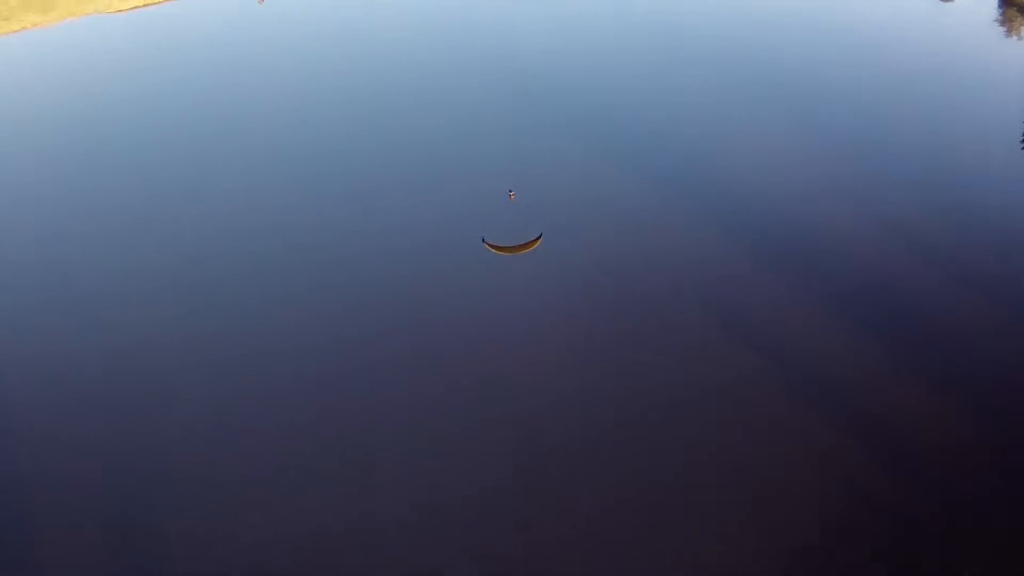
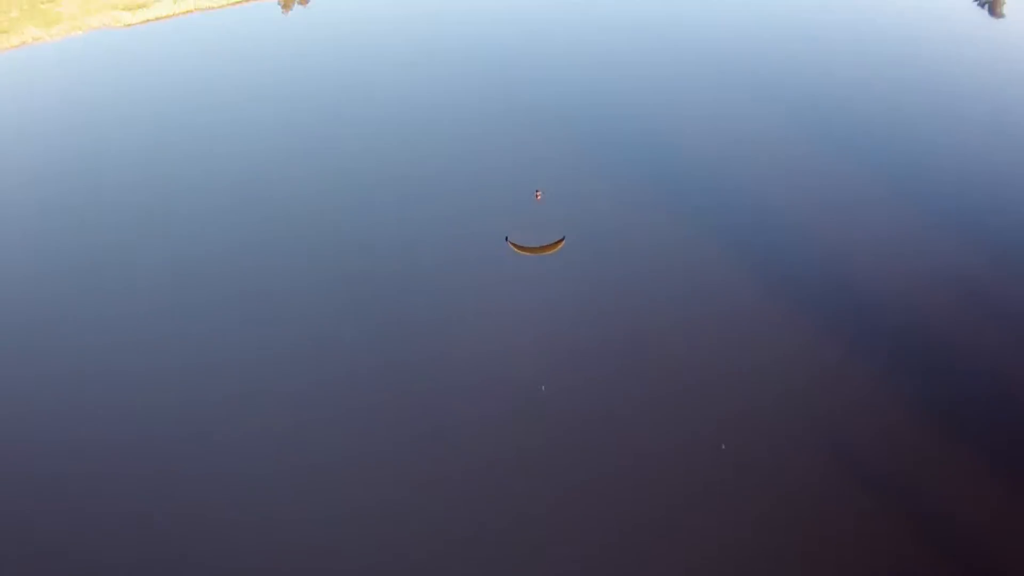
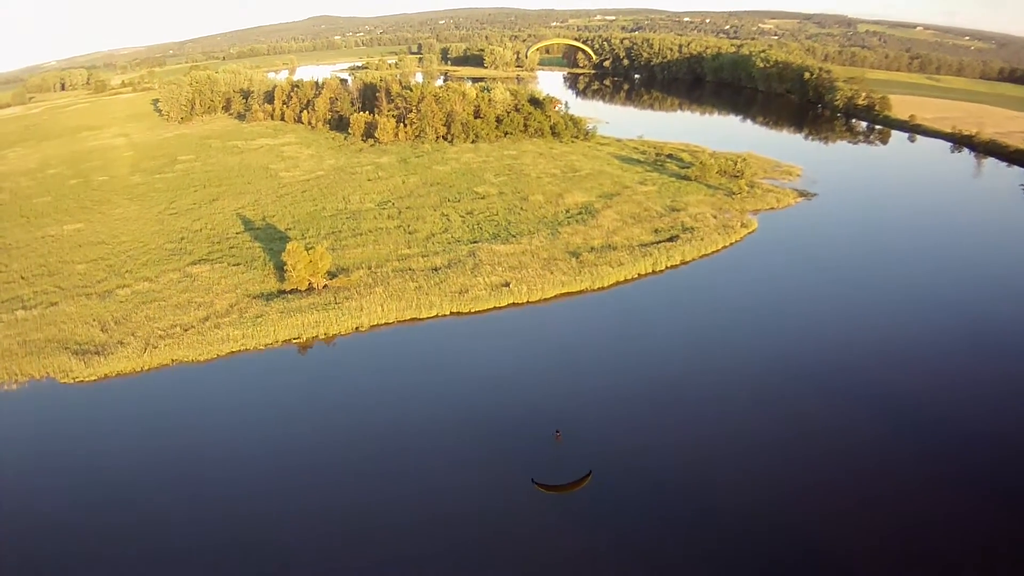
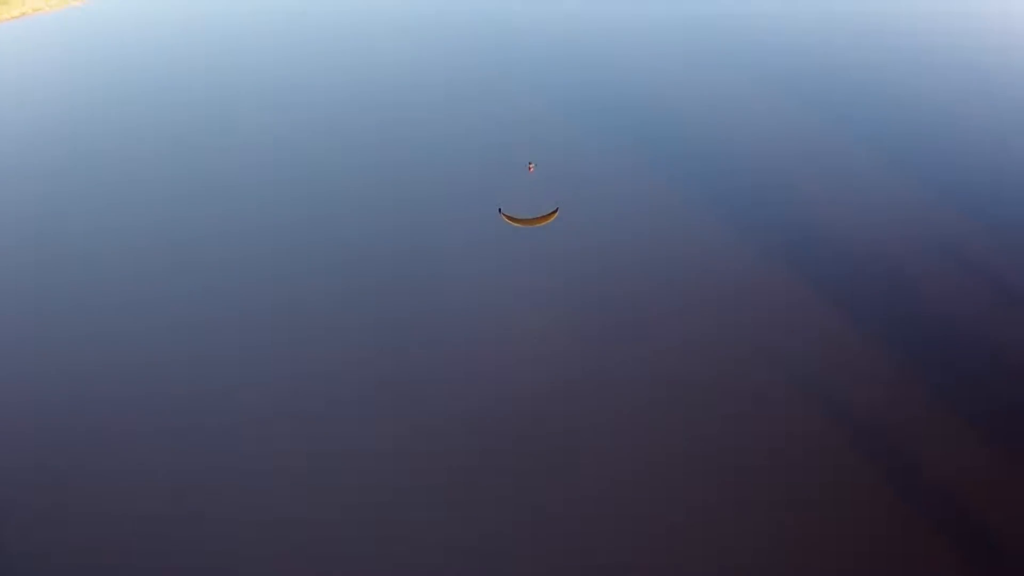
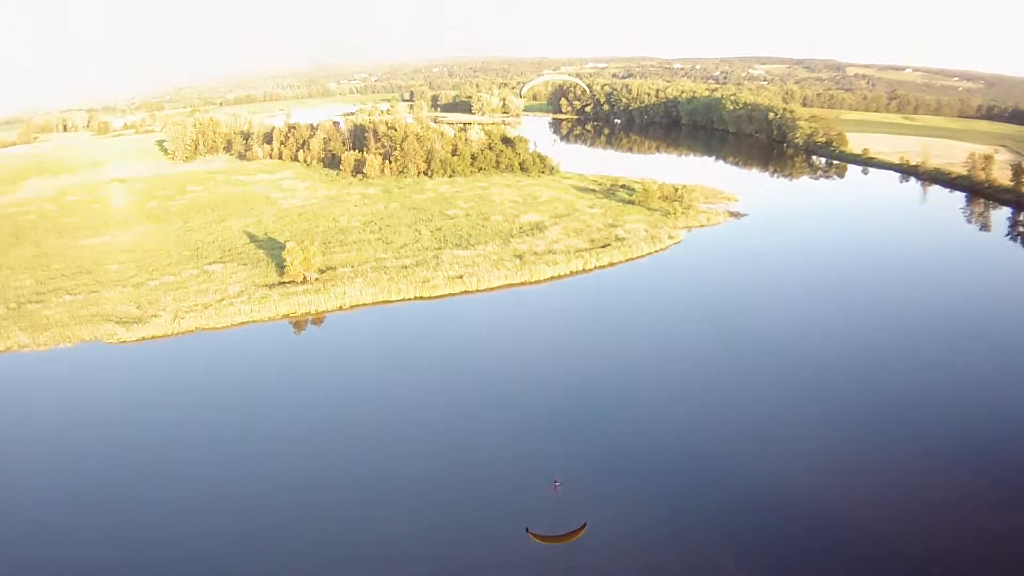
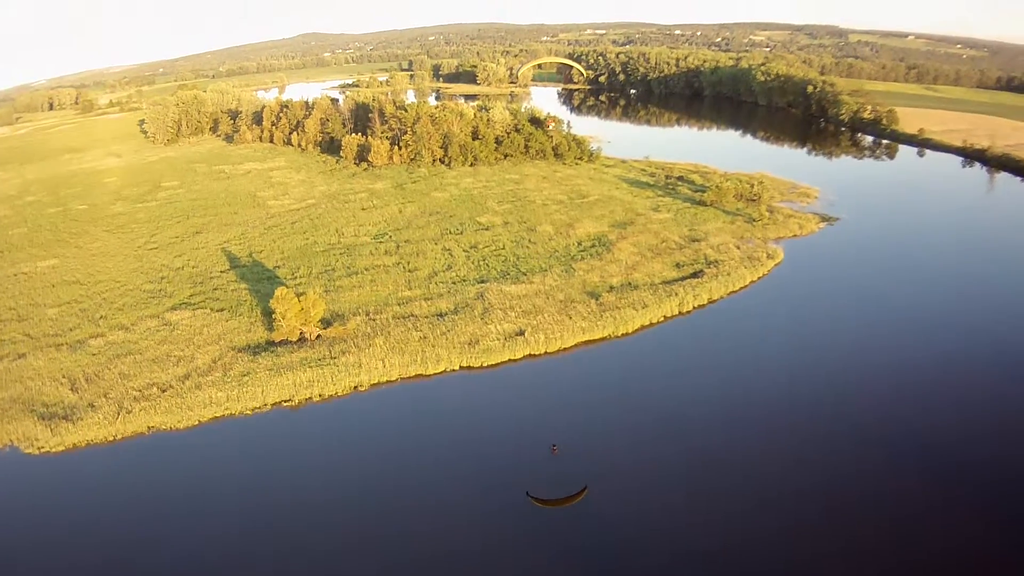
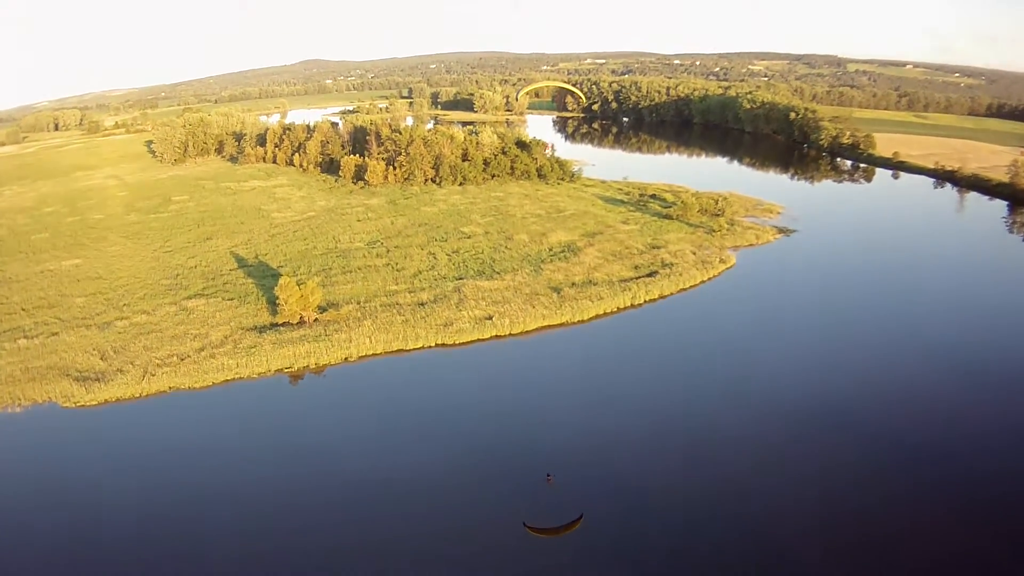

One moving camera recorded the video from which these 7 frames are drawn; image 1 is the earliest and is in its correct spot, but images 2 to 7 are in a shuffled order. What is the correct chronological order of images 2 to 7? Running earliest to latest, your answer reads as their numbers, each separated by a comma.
4, 2, 5, 7, 3, 6
